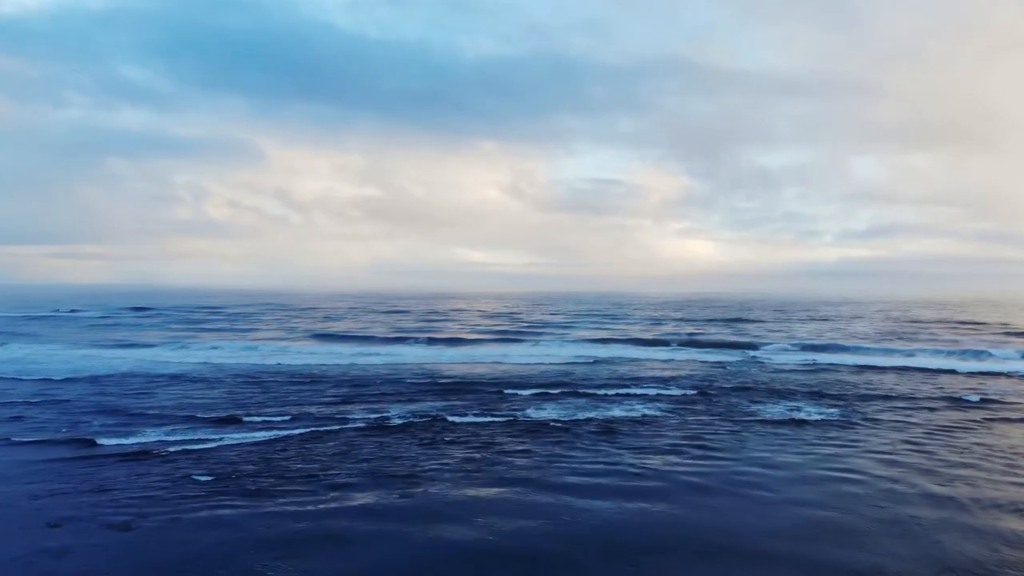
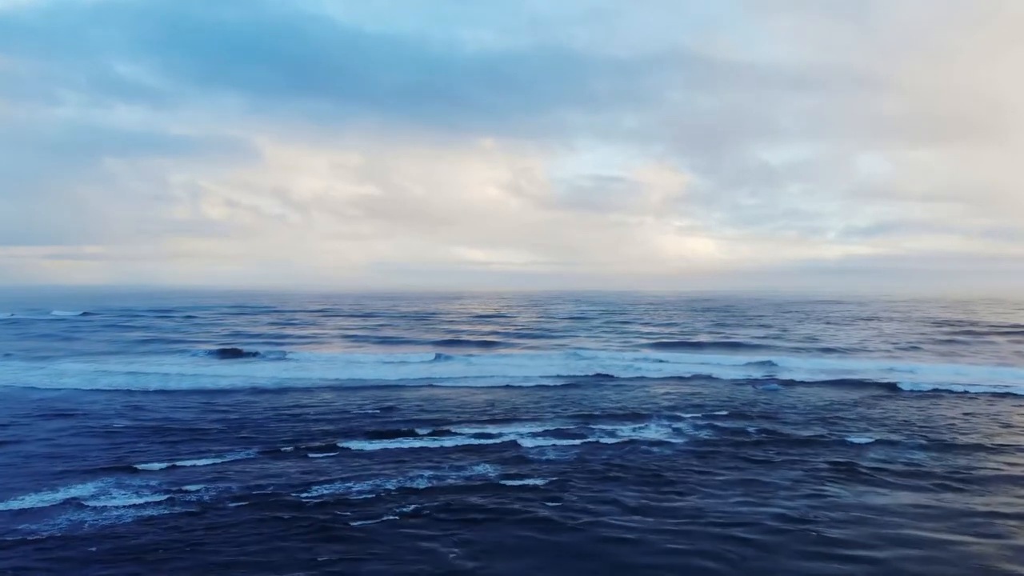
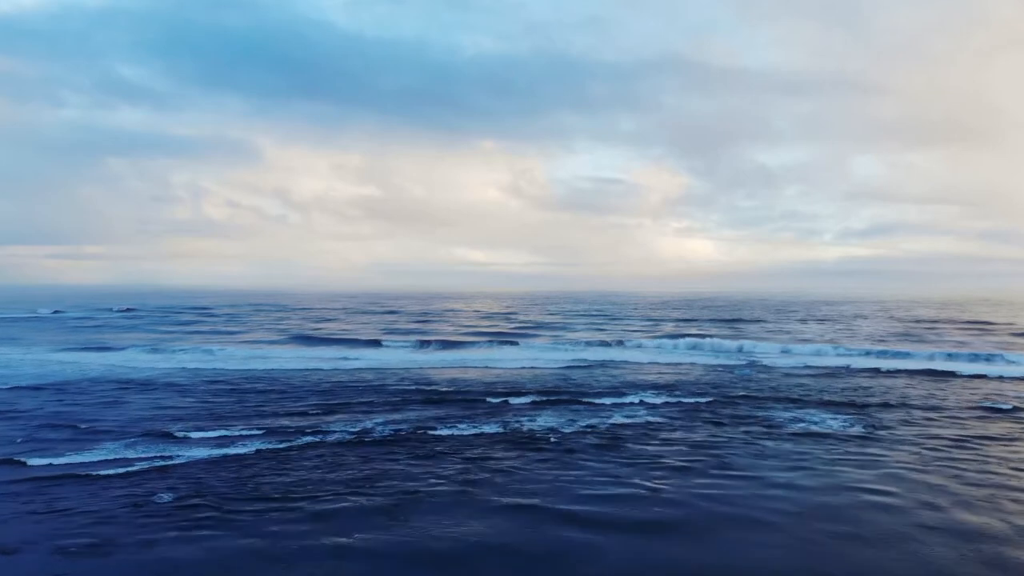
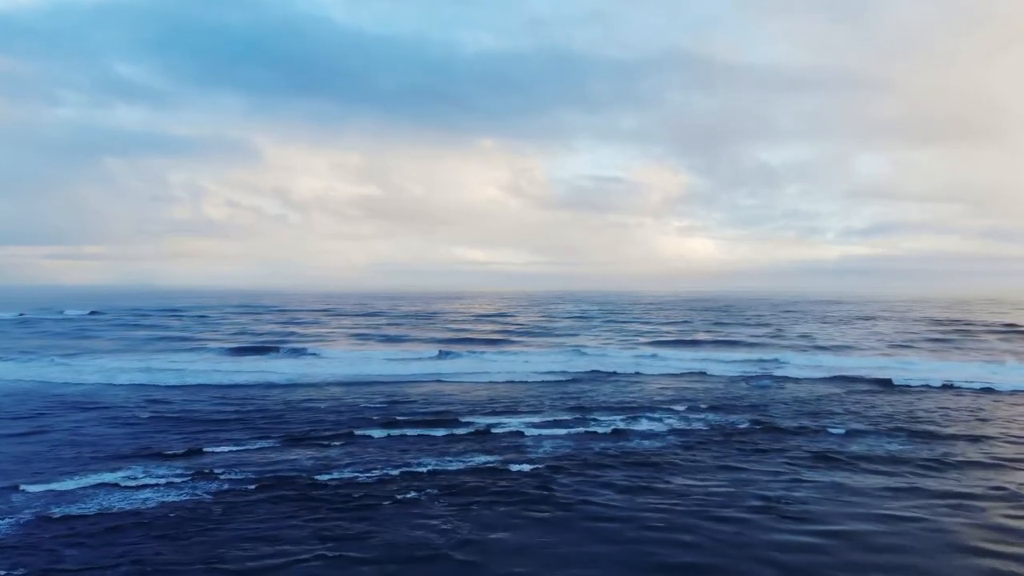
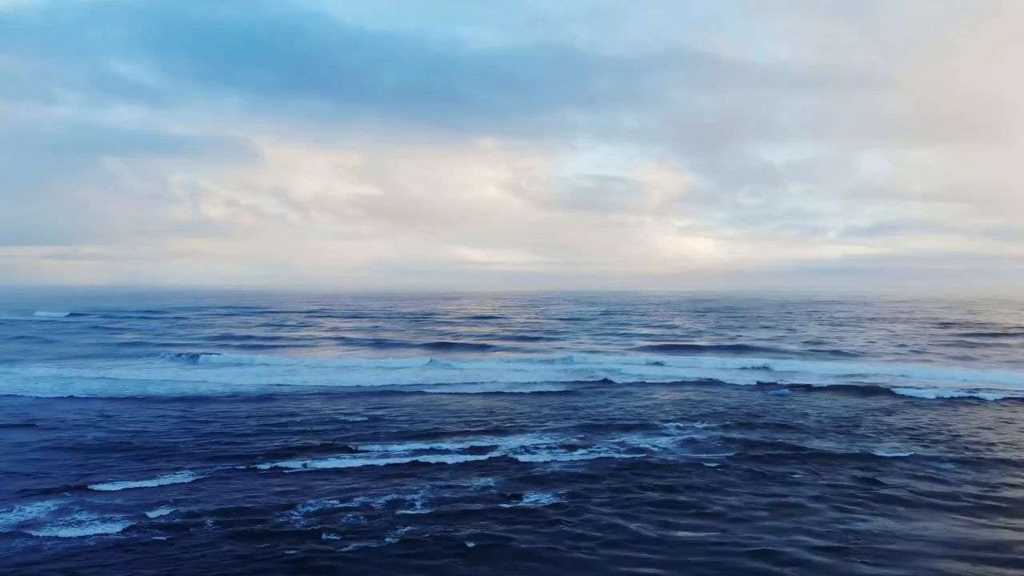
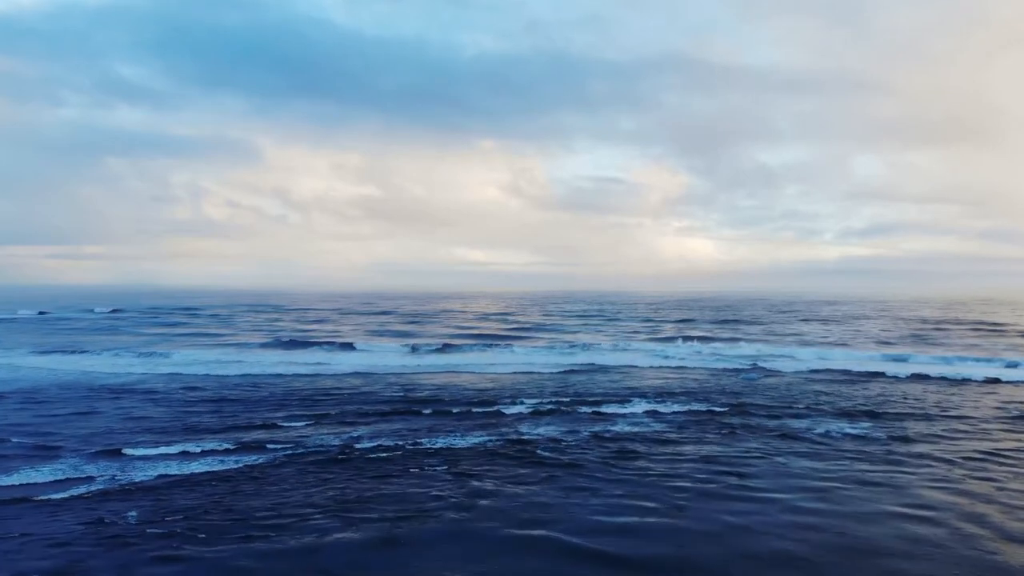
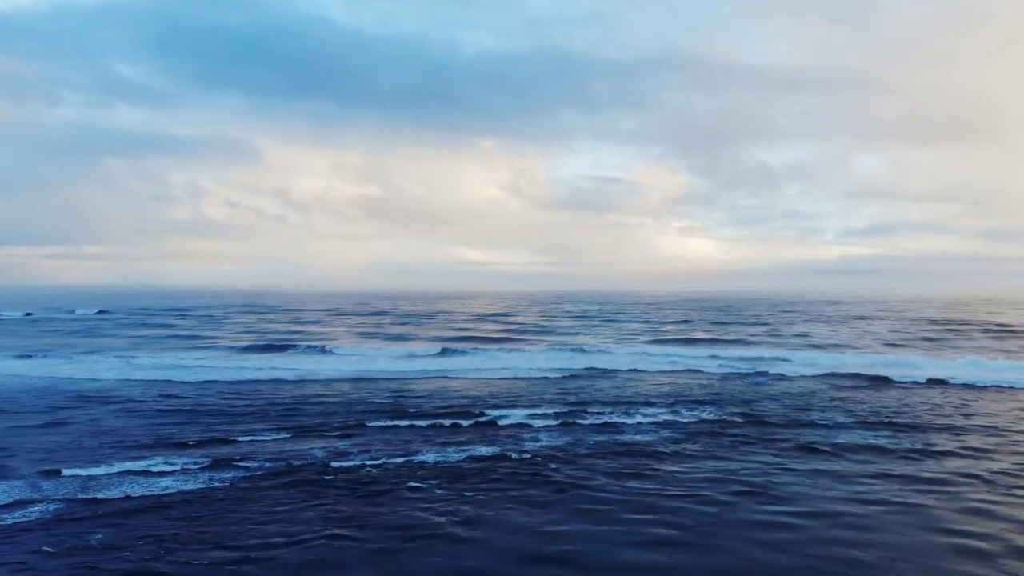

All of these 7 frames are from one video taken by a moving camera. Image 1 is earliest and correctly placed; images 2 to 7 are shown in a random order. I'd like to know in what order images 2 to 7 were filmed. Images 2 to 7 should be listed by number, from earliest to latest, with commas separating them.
3, 6, 7, 4, 2, 5
